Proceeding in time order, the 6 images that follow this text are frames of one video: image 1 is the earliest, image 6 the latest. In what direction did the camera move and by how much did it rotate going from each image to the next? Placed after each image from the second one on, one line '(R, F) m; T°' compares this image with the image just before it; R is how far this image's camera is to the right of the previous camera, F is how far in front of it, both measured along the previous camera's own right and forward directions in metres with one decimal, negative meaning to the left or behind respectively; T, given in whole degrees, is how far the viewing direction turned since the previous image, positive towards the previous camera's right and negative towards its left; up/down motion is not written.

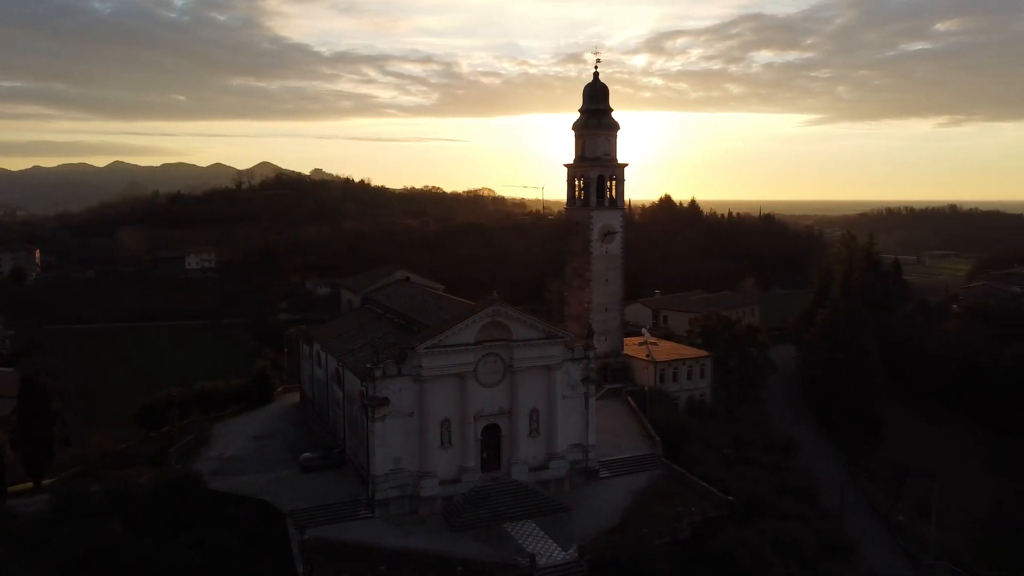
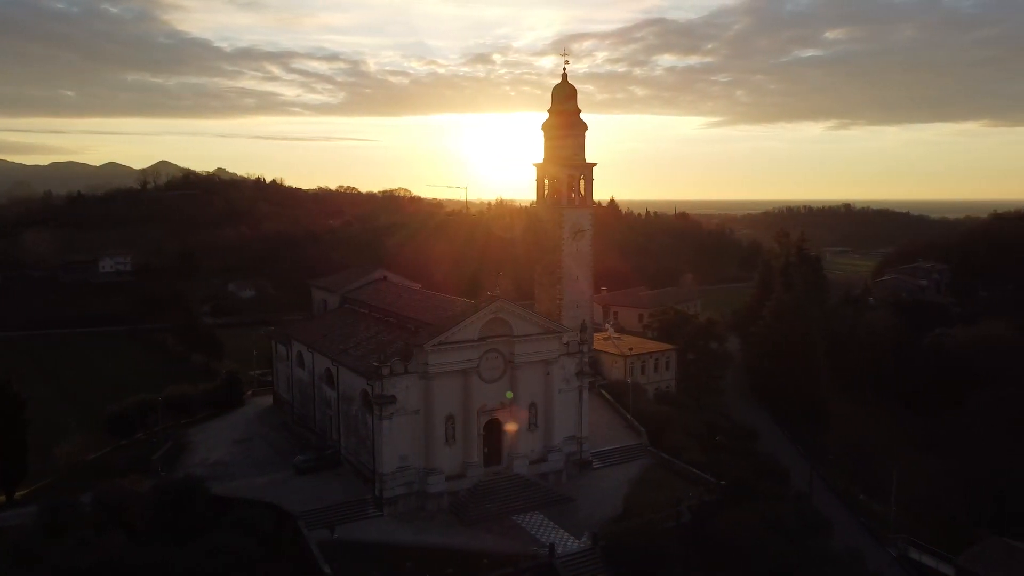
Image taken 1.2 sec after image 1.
(-2.9, -0.3) m; +6°
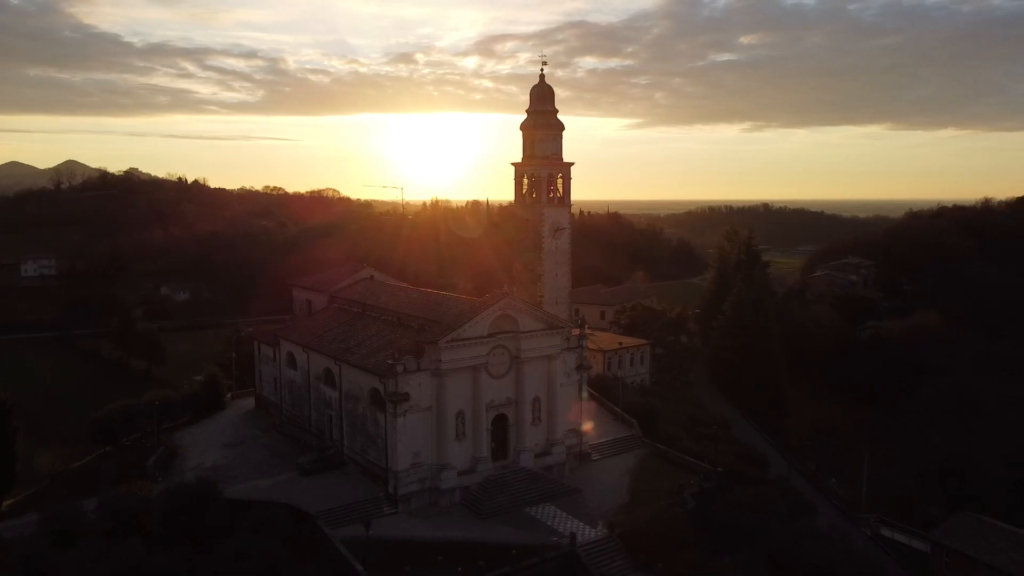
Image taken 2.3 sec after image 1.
(-2.6, -0.3) m; +5°
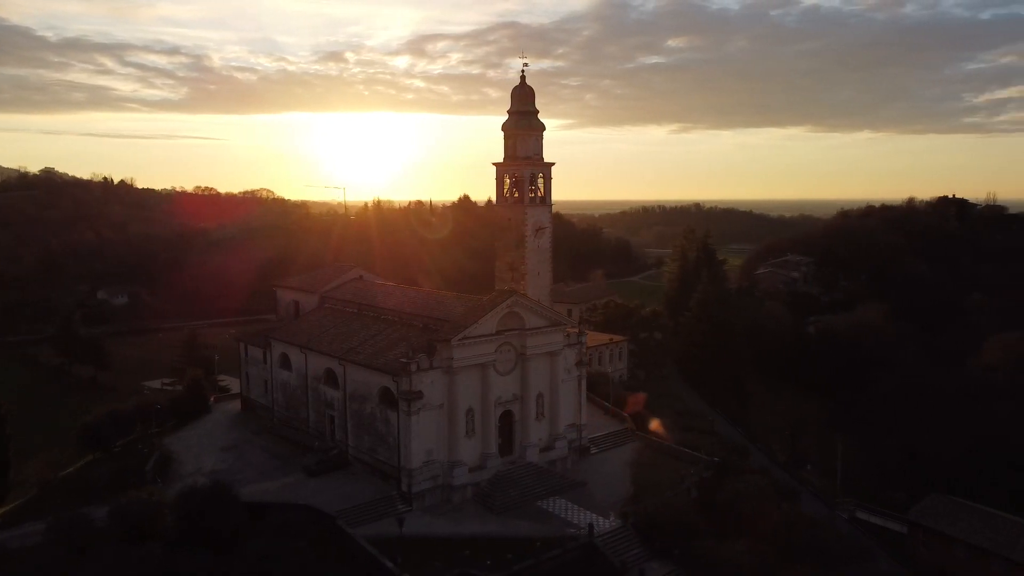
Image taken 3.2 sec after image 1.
(-2.4, -0.3) m; +5°
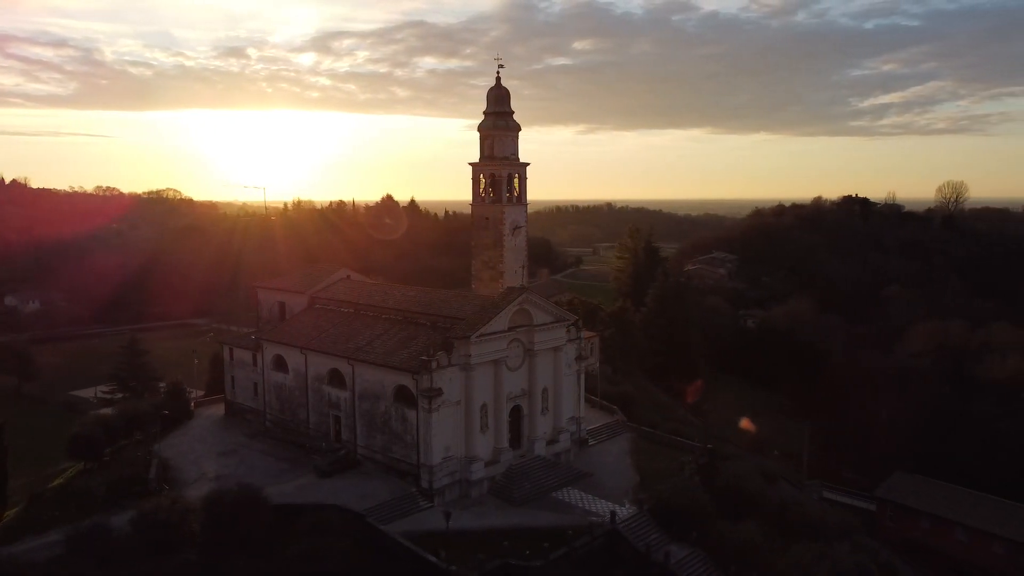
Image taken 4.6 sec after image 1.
(-3.3, -0.4) m; +6°
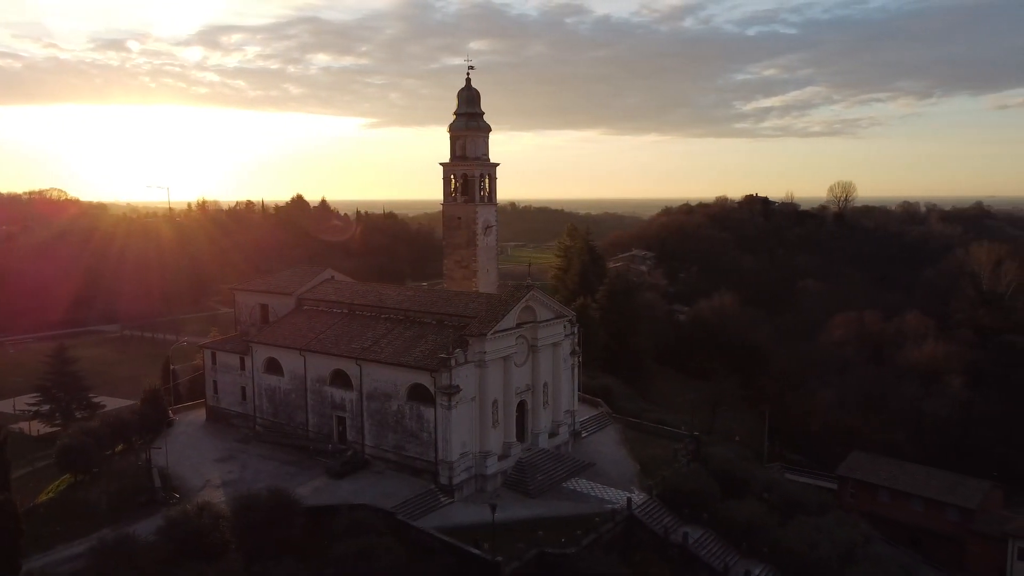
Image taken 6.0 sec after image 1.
(-3.6, -0.4) m; +7°
